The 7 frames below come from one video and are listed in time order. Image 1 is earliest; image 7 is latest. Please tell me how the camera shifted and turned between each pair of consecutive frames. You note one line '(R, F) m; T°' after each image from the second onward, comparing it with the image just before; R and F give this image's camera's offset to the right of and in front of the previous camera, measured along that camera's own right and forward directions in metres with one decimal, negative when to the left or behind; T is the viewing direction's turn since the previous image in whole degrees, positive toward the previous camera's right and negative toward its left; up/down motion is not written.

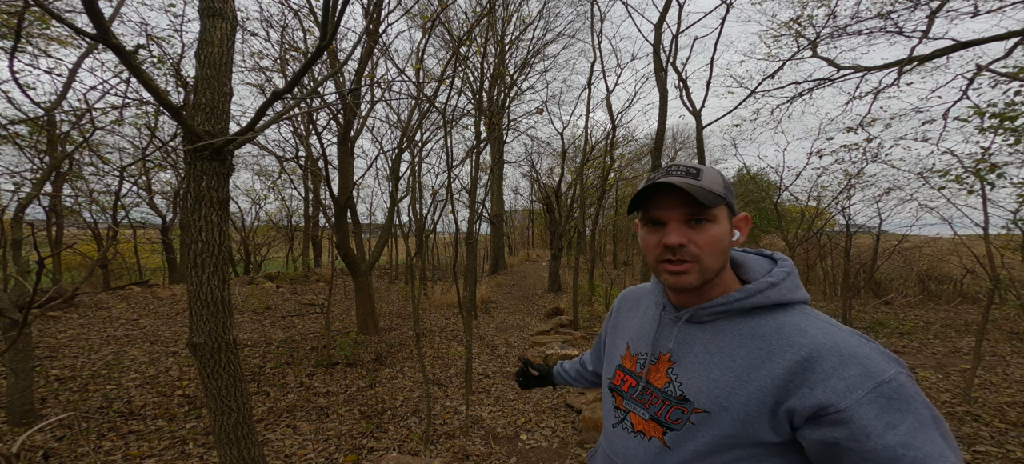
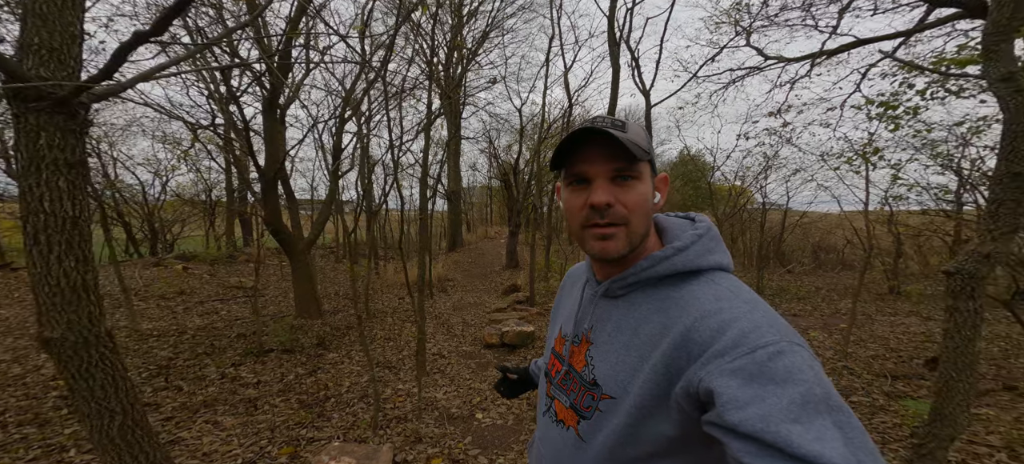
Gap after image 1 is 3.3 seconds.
(0.0, +0.2) m; +7°
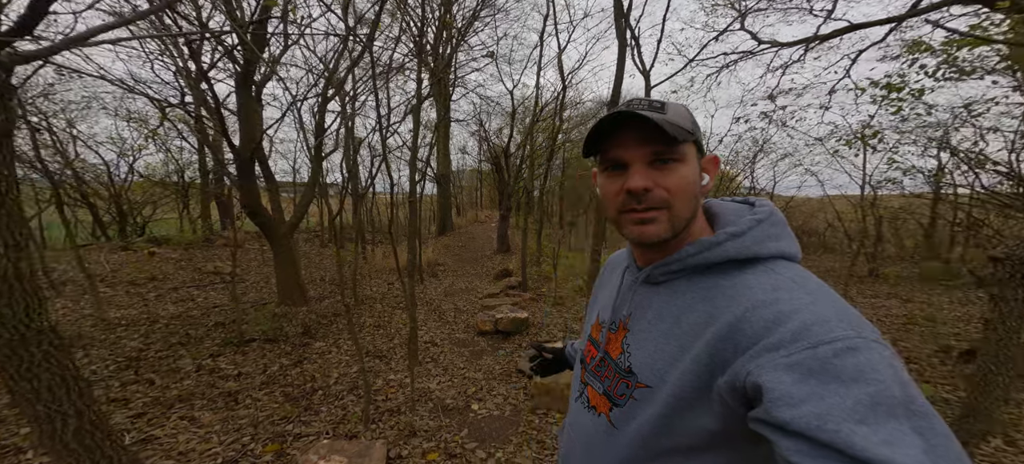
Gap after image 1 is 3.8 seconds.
(-0.1, +0.2) m; +2°
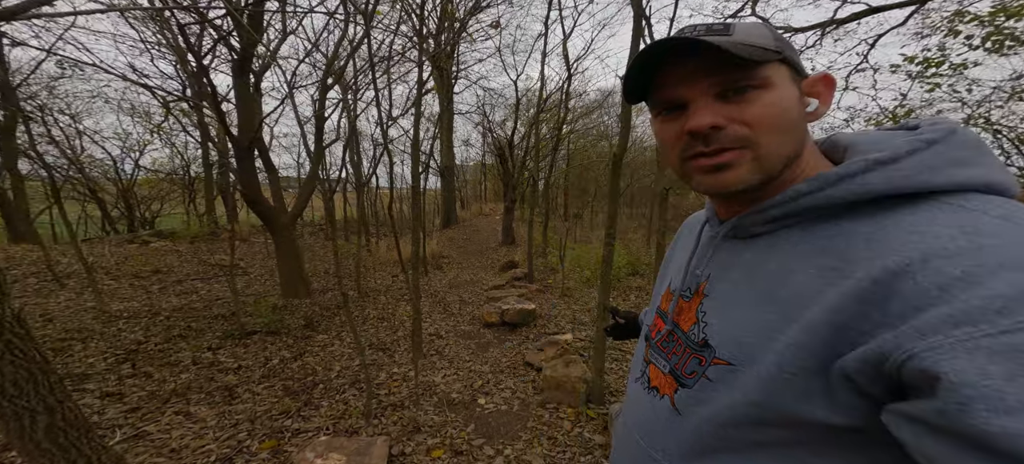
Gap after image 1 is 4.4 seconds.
(0.0, +0.2) m; -1°
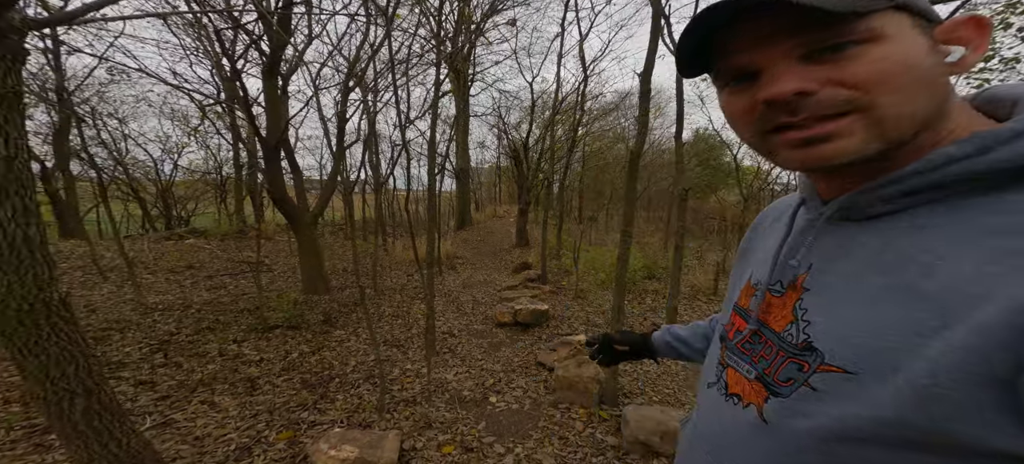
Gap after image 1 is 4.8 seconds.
(0.0, 0.0) m; -2°
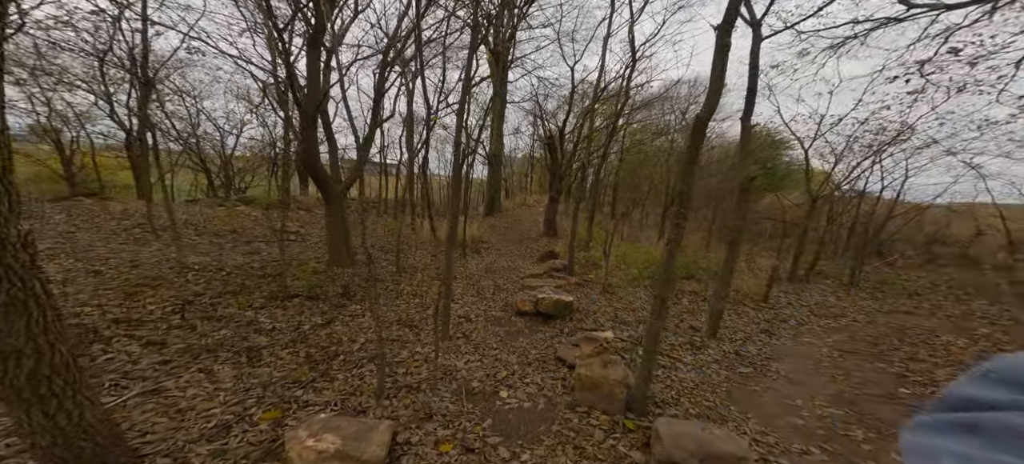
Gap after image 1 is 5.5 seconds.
(+0.1, +0.4) m; -5°
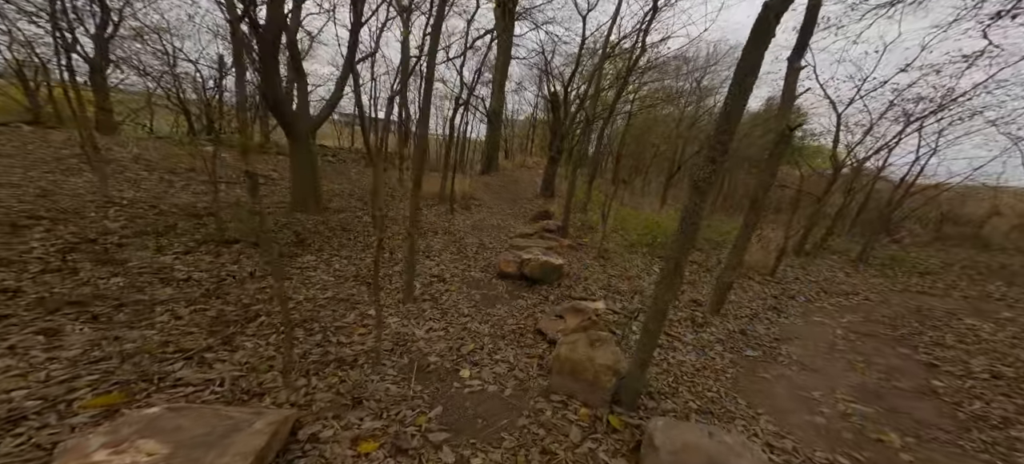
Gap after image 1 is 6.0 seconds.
(+0.2, +0.9) m; 0°
